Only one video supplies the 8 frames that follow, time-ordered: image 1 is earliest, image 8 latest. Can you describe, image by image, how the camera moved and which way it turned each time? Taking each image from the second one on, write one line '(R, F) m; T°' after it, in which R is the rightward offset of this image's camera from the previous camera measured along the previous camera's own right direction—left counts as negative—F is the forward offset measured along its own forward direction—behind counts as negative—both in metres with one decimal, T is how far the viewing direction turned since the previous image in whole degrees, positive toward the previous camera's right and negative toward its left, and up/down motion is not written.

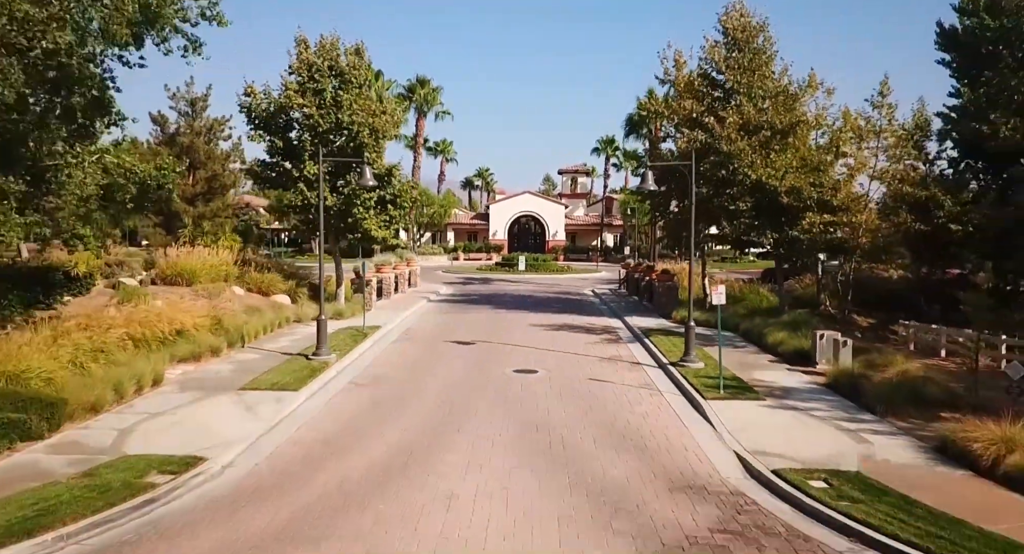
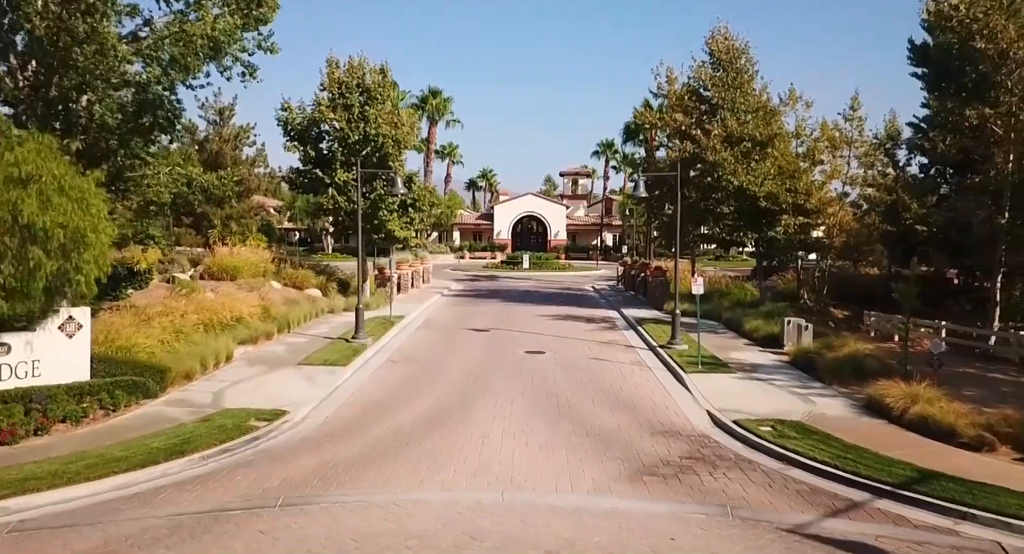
(-0.3, -3.0) m; 0°
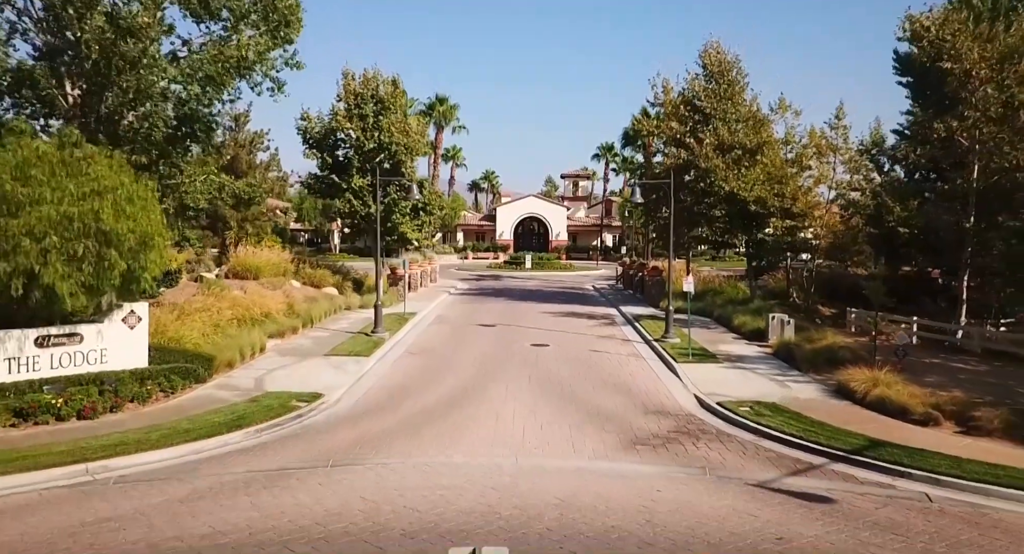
(-0.2, -1.8) m; 0°
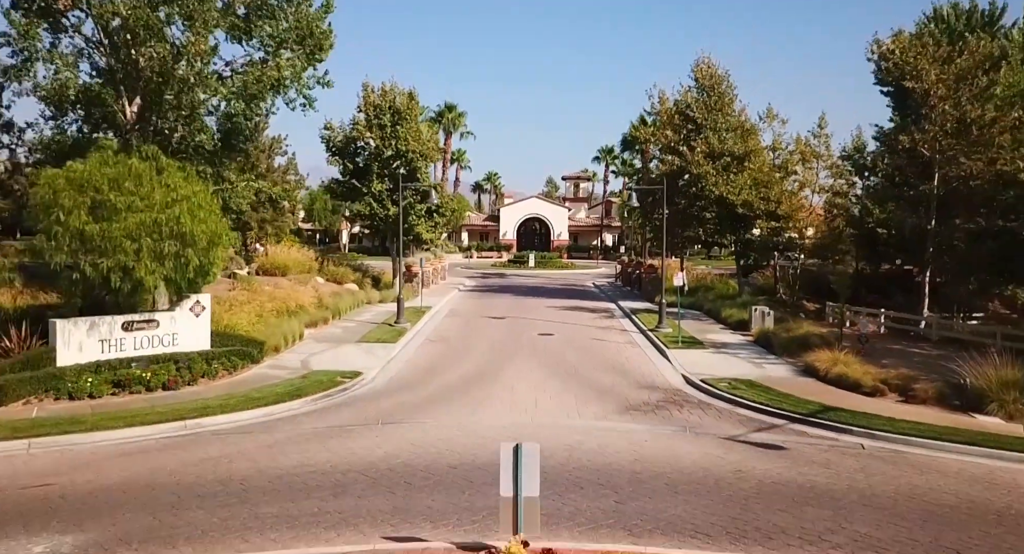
(-0.3, -2.5) m; 0°
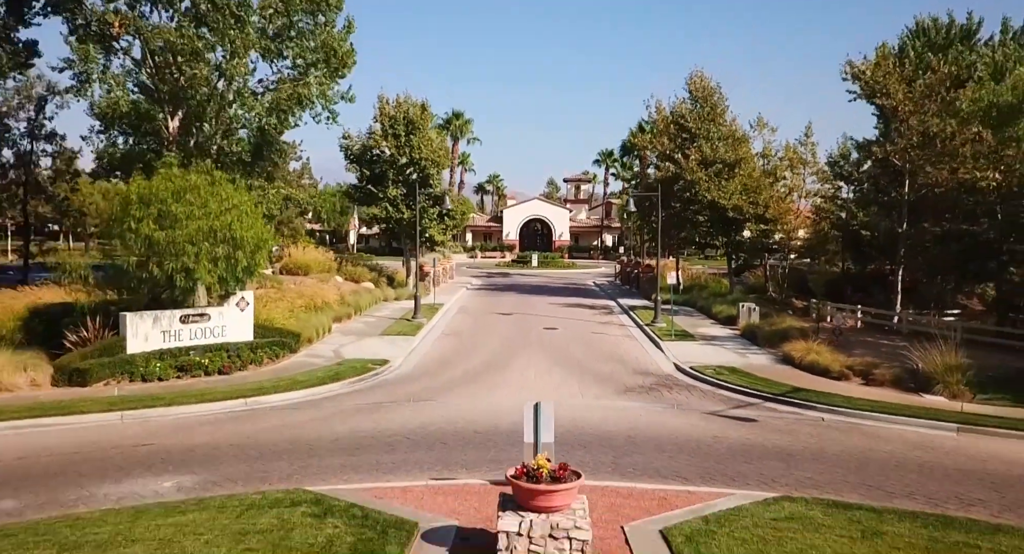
(-0.3, -2.3) m; 0°
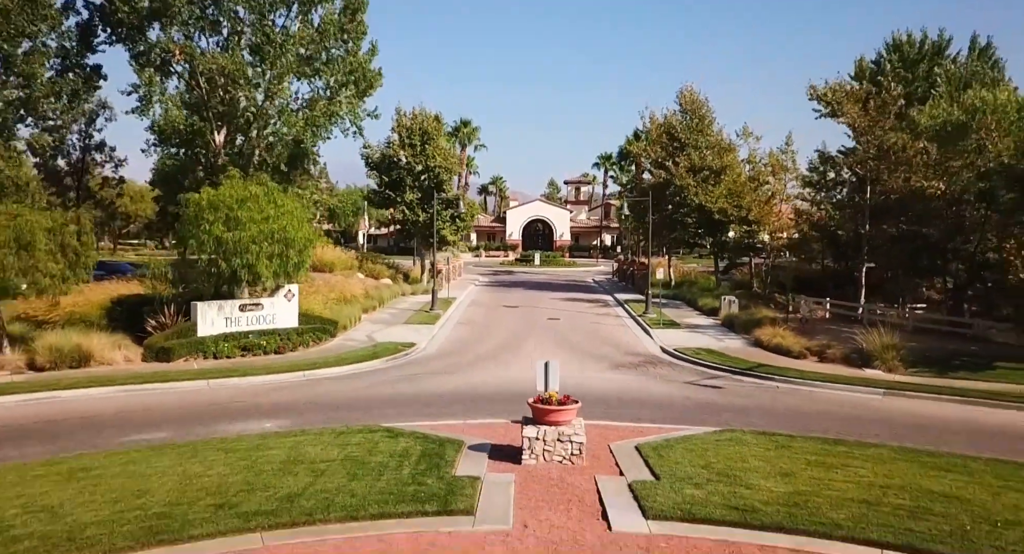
(-0.3, -3.4) m; 0°
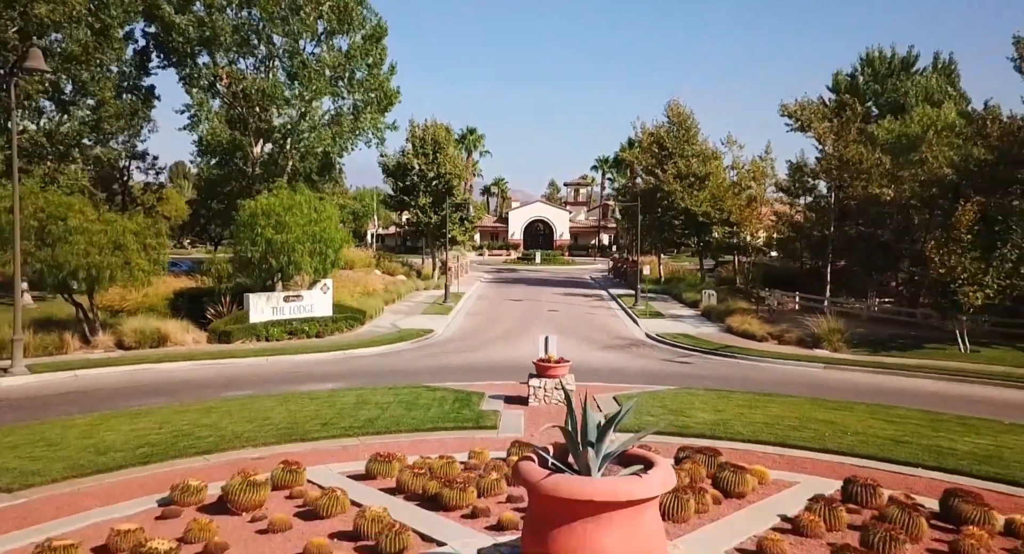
(-0.2, -3.8) m; 0°
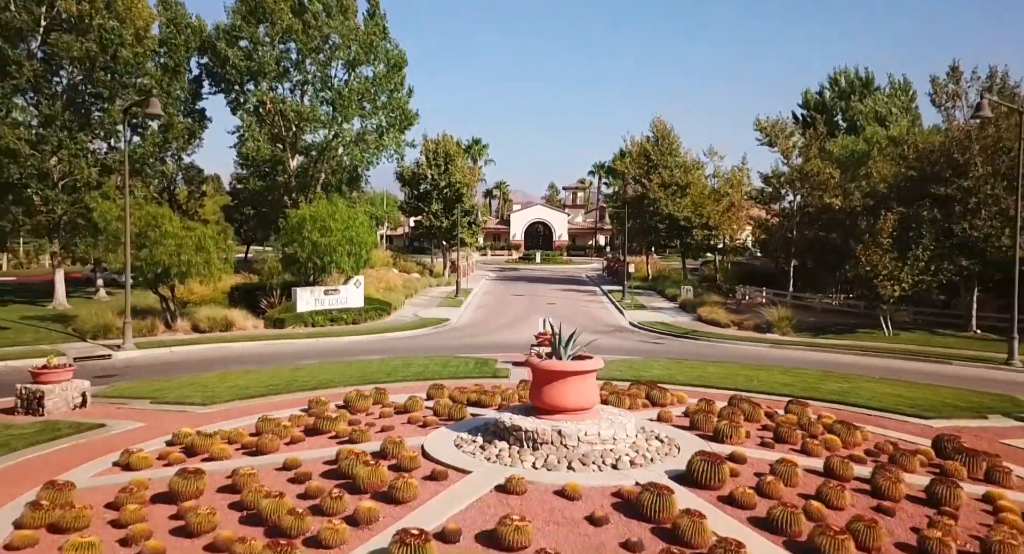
(-0.2, -4.9) m; 0°
